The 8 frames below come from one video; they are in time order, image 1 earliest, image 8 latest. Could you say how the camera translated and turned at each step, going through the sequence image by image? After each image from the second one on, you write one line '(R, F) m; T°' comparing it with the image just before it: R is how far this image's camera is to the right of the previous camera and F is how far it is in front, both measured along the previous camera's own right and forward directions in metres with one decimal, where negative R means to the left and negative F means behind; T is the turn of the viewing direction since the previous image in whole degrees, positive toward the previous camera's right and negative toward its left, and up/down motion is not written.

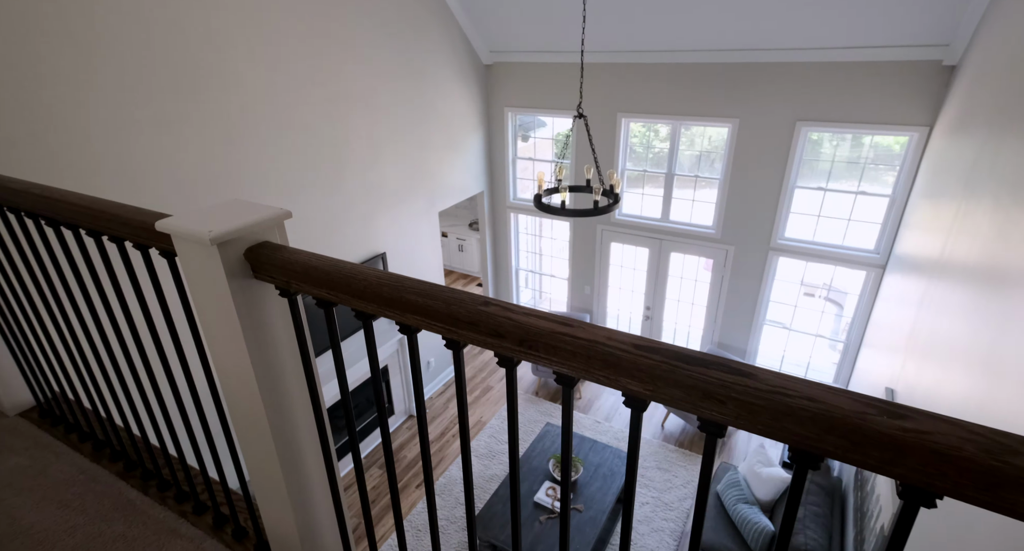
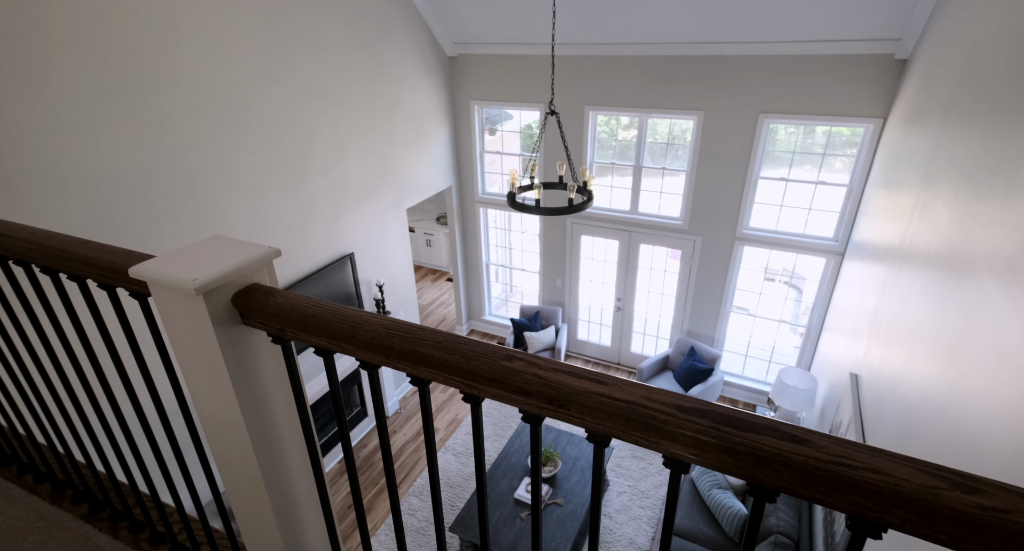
(-0.1, +0.1) m; +4°
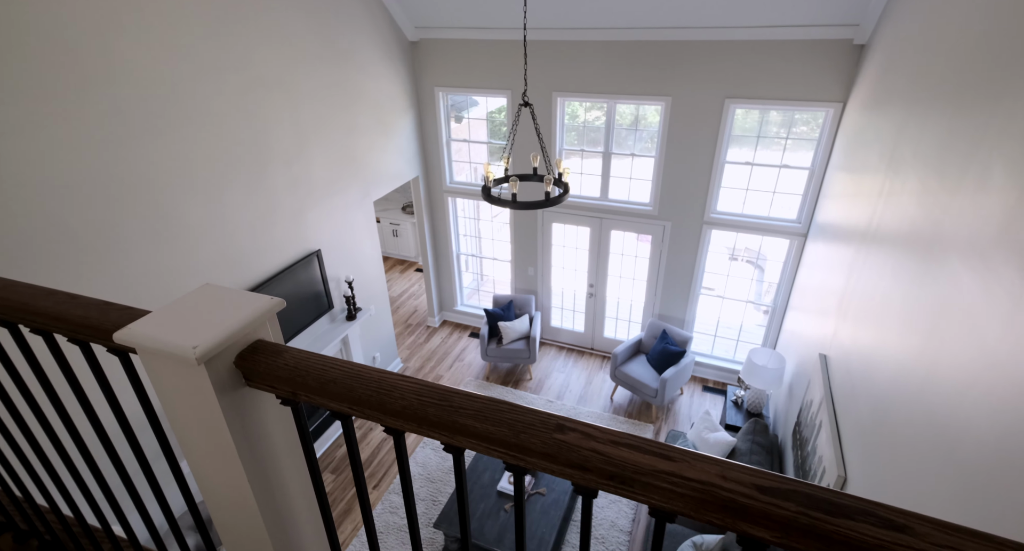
(-0.1, +0.1) m; +4°
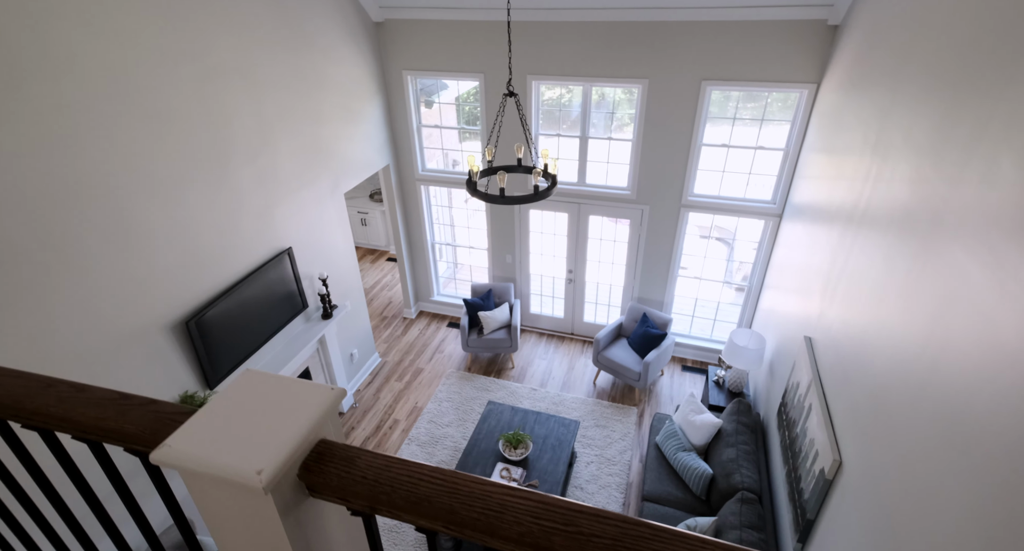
(-0.1, +0.1) m; +4°
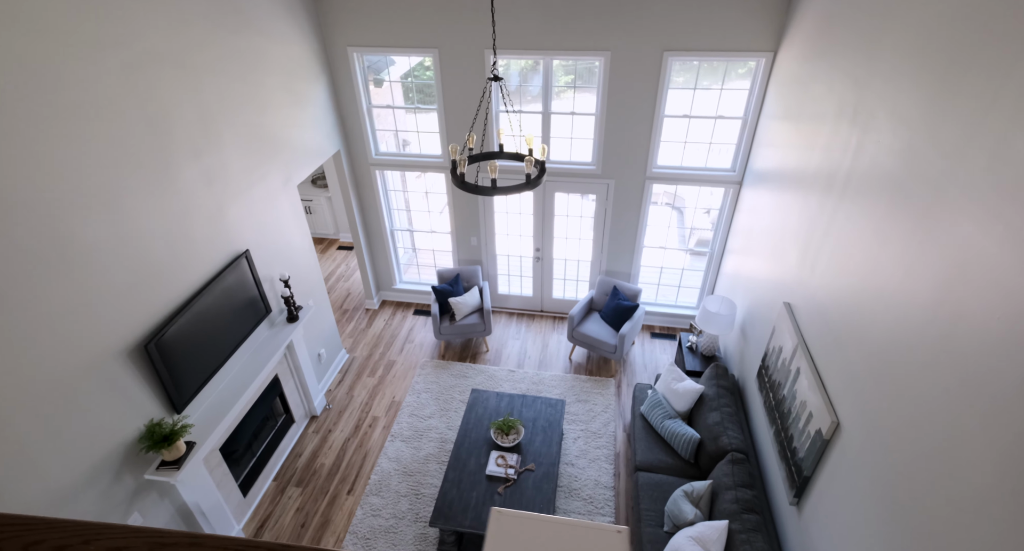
(-0.3, +0.1) m; +7°
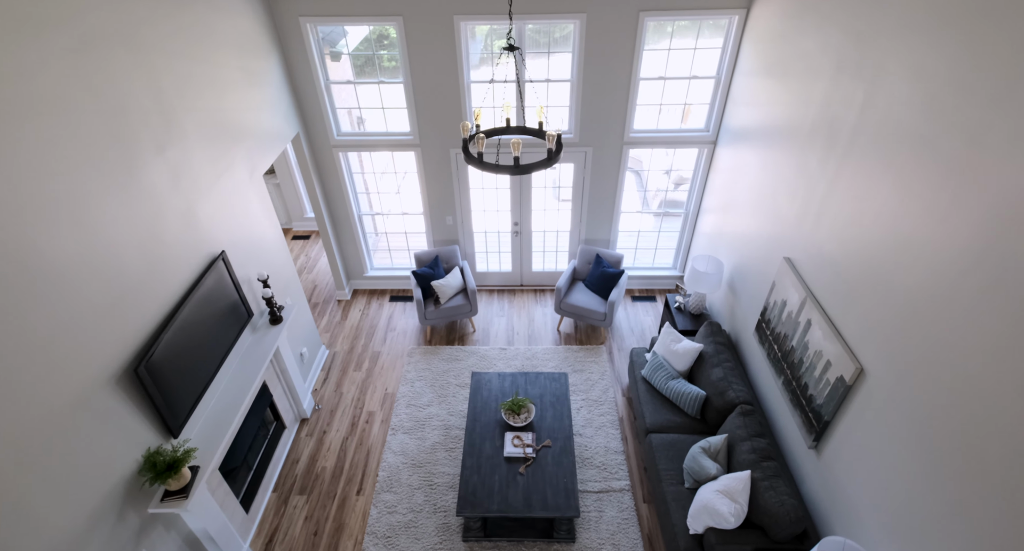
(-0.5, +0.2) m; +6°
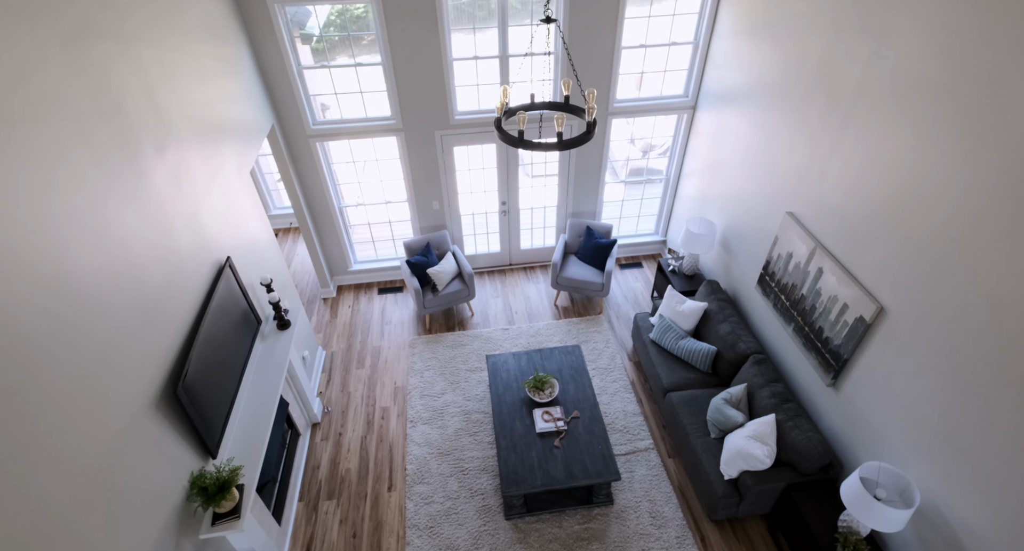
(-0.6, 0.0) m; +6°
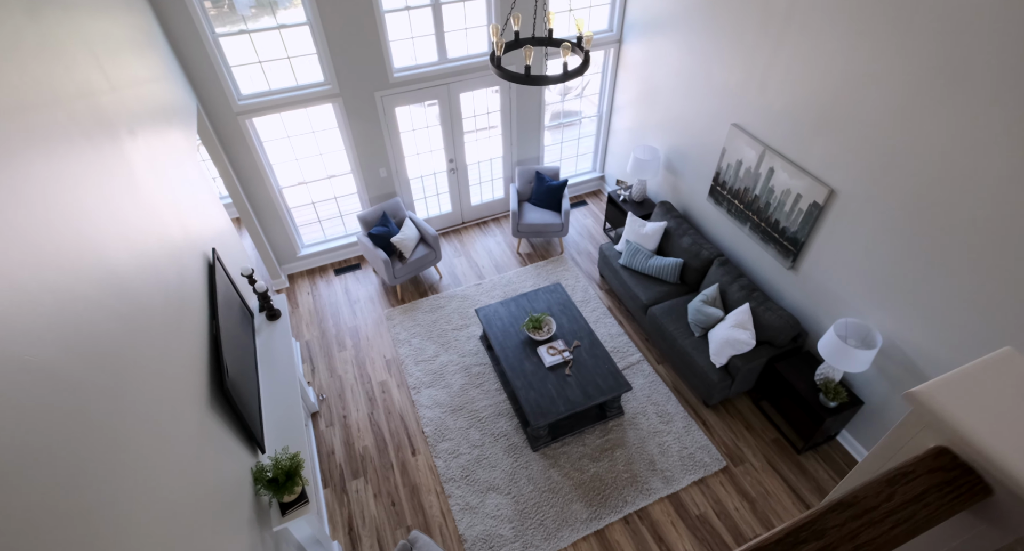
(-0.7, 0.0) m; +10°
